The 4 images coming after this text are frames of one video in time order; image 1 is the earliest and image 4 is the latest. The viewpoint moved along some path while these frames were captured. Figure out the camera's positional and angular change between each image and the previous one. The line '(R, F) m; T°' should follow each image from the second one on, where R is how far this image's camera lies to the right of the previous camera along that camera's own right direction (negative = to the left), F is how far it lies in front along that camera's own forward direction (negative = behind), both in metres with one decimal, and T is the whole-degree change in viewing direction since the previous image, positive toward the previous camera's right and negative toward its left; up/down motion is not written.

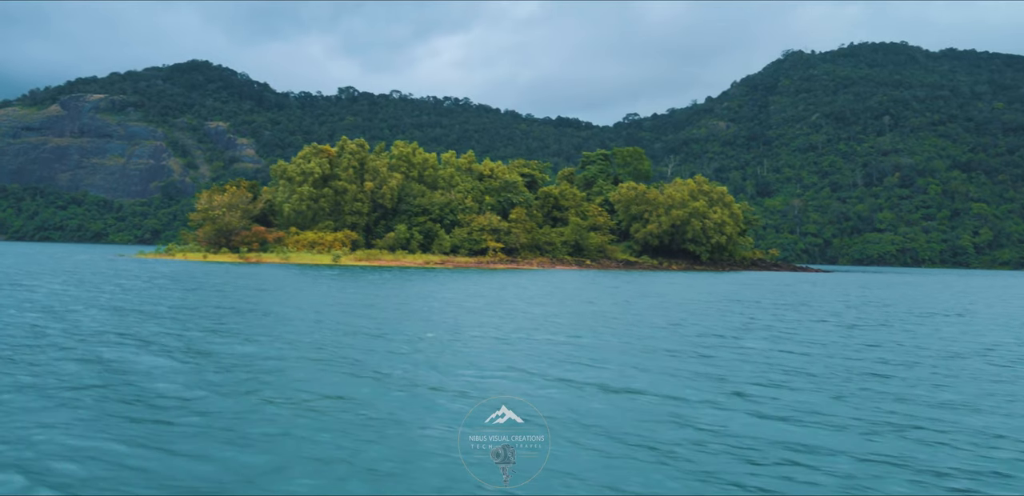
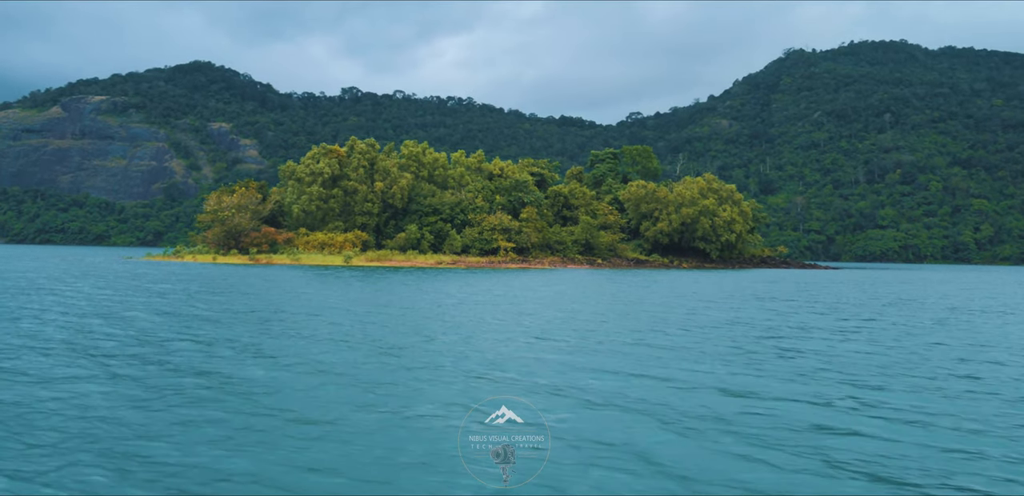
(-0.6, +0.1) m; 0°
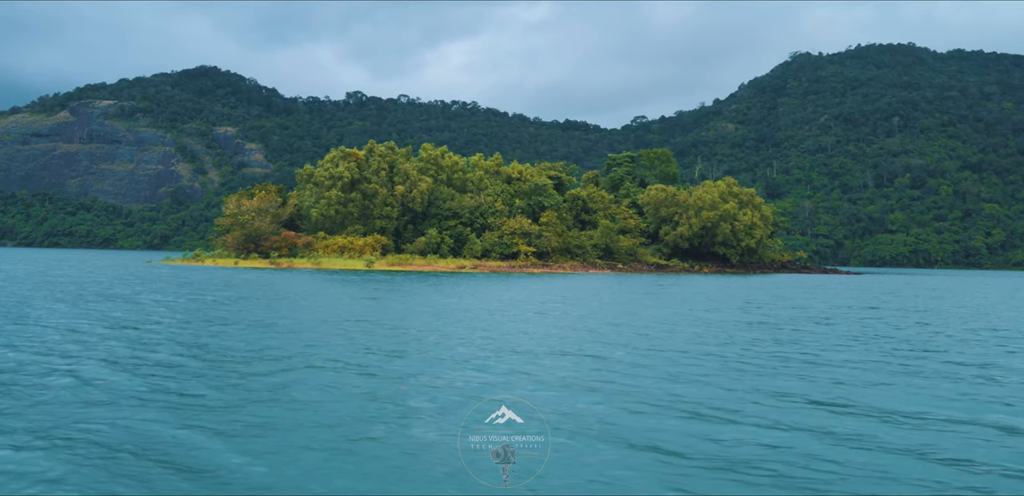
(-0.9, +0.1) m; 0°
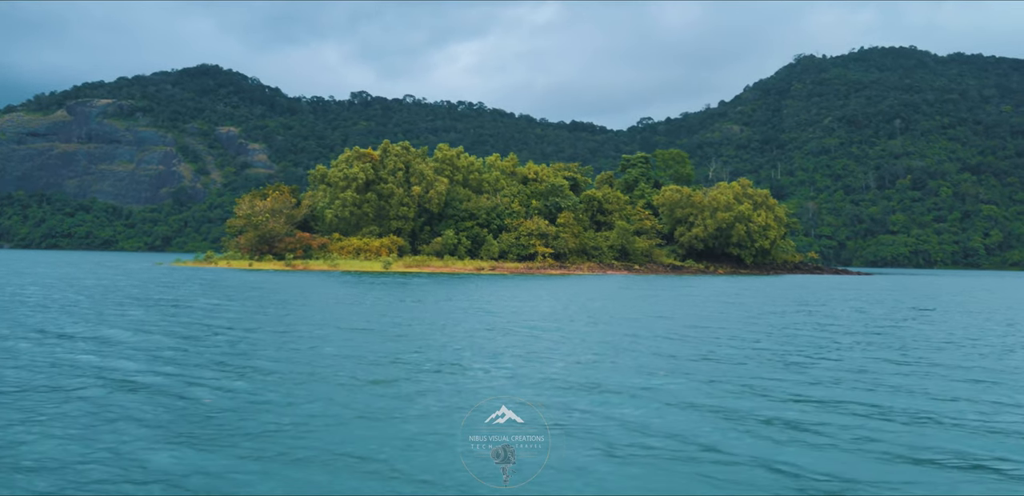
(-0.9, +0.3) m; +1°
